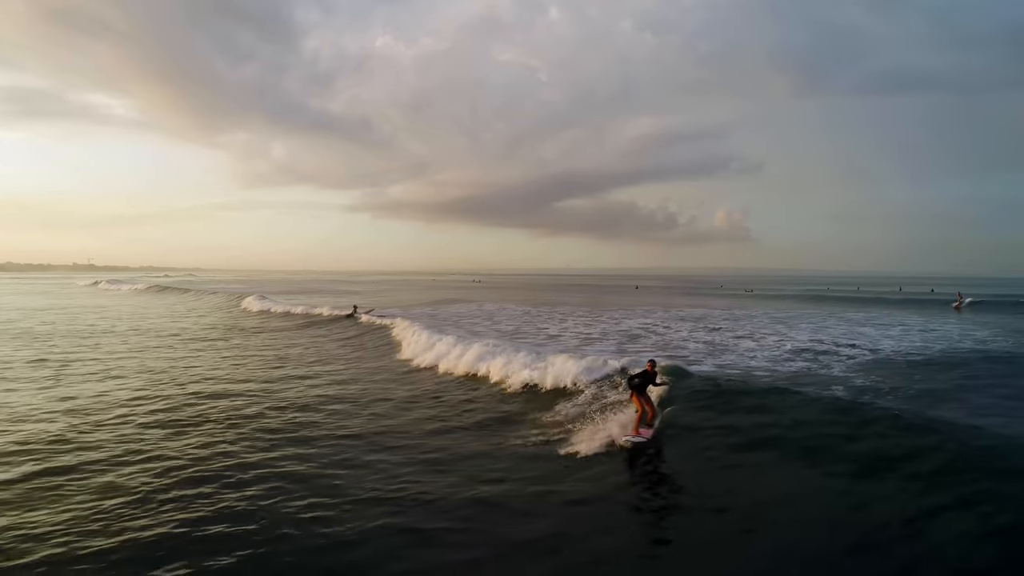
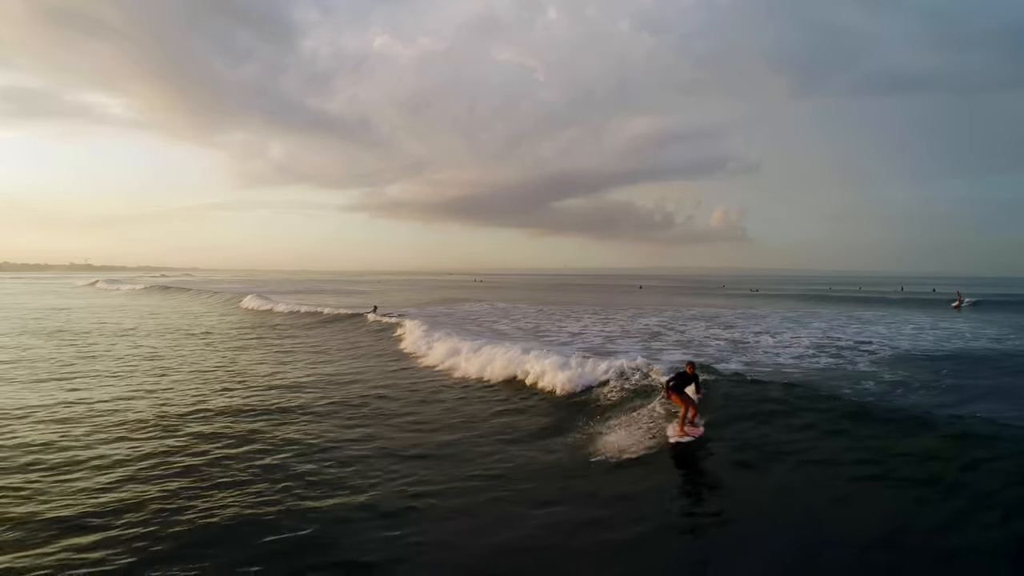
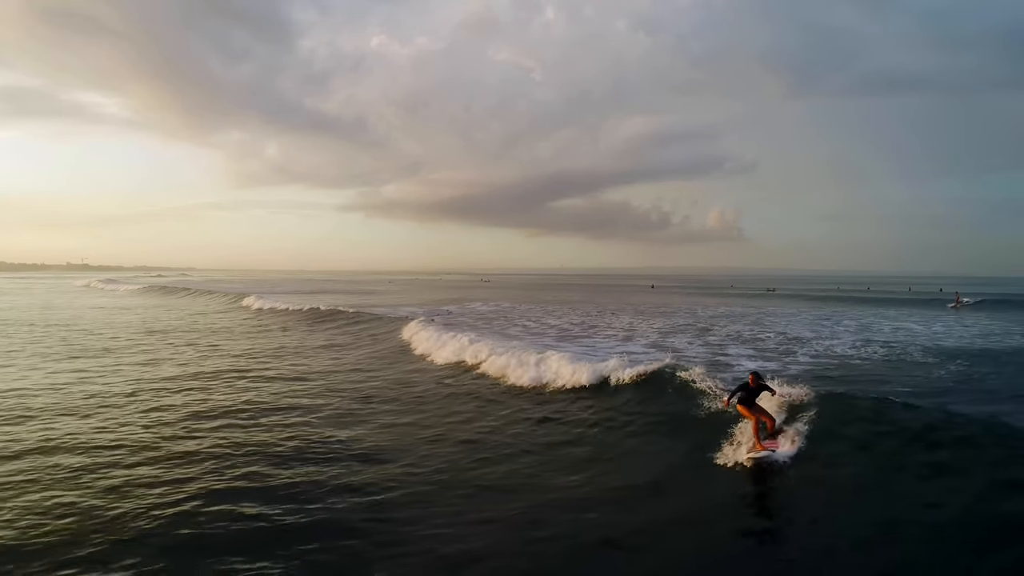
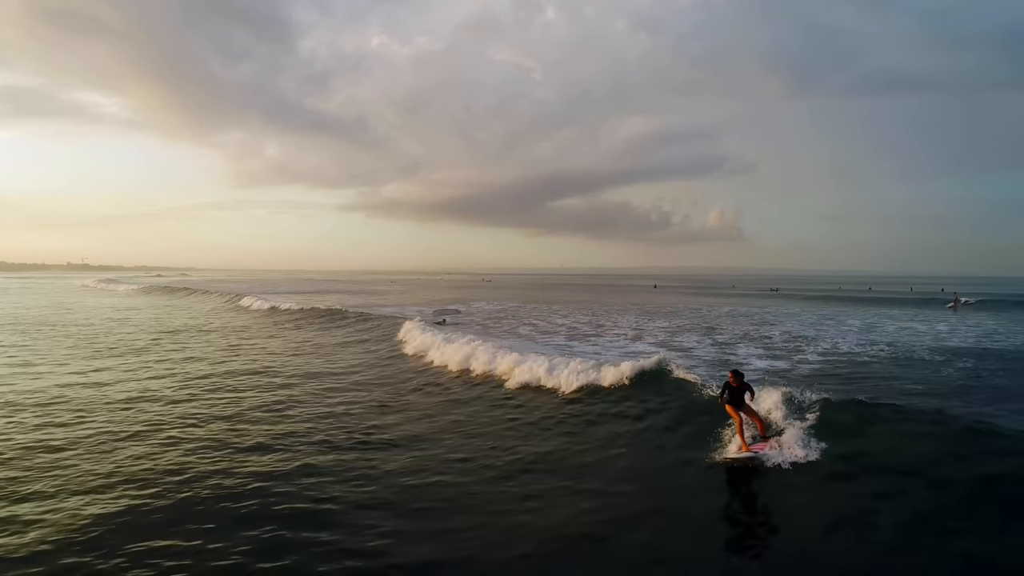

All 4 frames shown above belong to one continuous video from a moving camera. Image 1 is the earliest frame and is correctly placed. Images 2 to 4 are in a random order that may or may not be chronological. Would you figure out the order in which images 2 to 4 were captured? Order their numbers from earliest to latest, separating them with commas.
2, 3, 4
